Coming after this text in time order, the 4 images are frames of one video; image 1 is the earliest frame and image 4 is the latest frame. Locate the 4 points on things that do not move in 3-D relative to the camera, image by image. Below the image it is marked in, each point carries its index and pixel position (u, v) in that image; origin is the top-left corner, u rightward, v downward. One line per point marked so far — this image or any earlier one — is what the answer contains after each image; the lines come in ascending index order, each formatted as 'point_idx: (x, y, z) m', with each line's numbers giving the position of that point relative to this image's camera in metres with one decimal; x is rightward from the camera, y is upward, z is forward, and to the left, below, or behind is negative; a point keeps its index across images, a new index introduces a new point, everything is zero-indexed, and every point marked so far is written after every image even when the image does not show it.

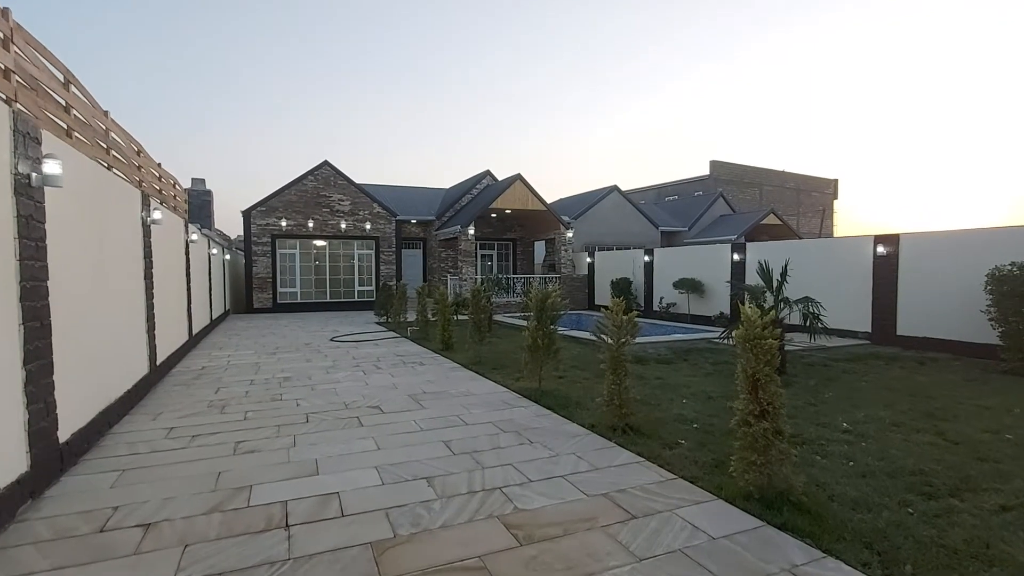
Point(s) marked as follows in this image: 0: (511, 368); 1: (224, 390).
0: (0.0, -1.1, +6.8) m
1: (-3.3, -1.2, +5.8) m
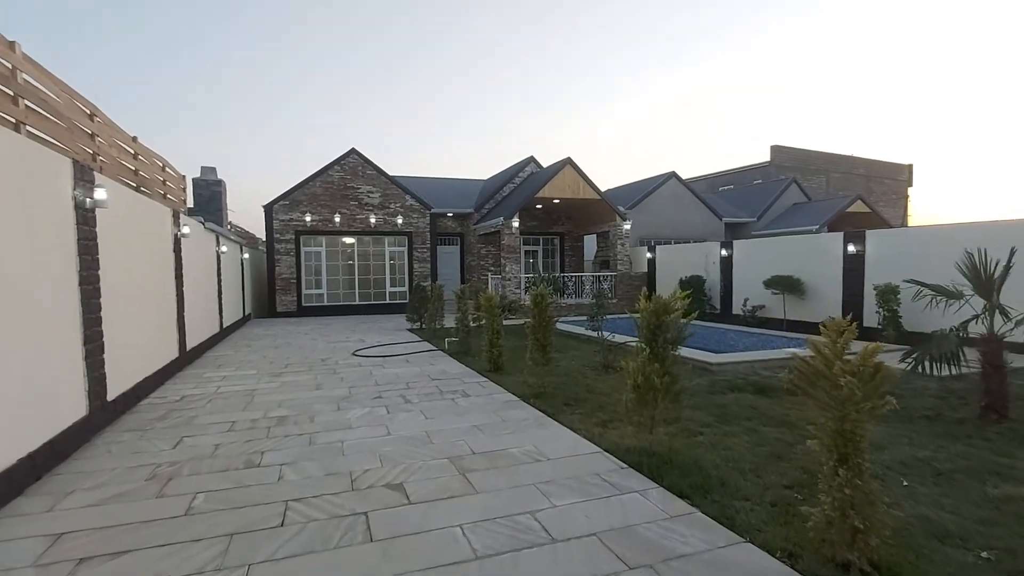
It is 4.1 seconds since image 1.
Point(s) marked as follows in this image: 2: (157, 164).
0: (+0.8, -1.2, +4.8) m
1: (-2.6, -1.3, +4.0) m
2: (-5.0, +1.8, +7.1) m
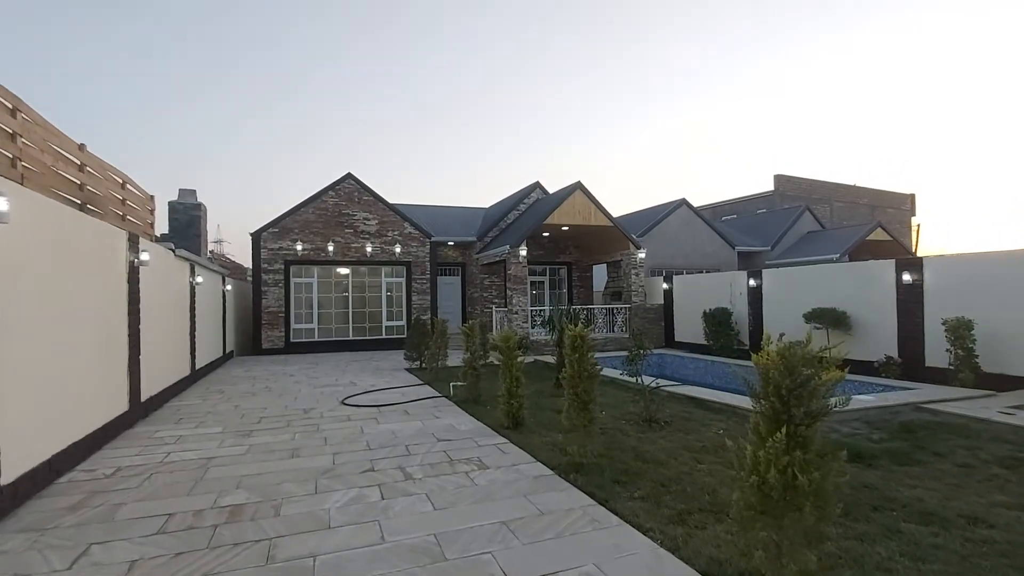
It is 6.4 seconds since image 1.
0: (+1.0, -1.4, +3.6) m
1: (-2.3, -1.5, +2.8) m
2: (-4.8, +1.3, +6.0) m
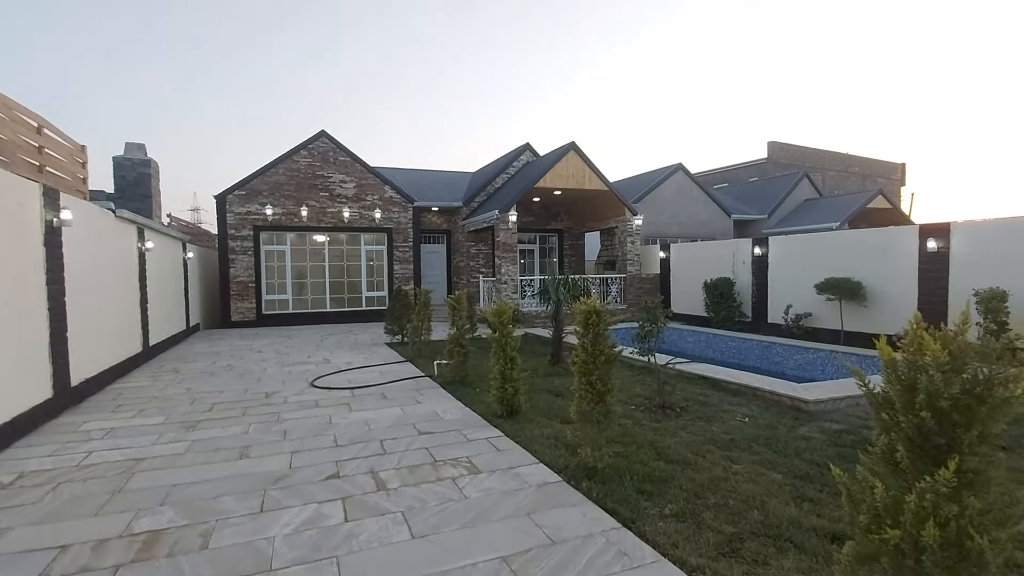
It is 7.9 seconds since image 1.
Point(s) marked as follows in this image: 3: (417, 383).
0: (+1.0, -1.2, +2.9) m
1: (-2.3, -1.3, +2.0) m
2: (-4.8, +1.7, +4.9) m
3: (-1.2, -1.1, +6.1) m
